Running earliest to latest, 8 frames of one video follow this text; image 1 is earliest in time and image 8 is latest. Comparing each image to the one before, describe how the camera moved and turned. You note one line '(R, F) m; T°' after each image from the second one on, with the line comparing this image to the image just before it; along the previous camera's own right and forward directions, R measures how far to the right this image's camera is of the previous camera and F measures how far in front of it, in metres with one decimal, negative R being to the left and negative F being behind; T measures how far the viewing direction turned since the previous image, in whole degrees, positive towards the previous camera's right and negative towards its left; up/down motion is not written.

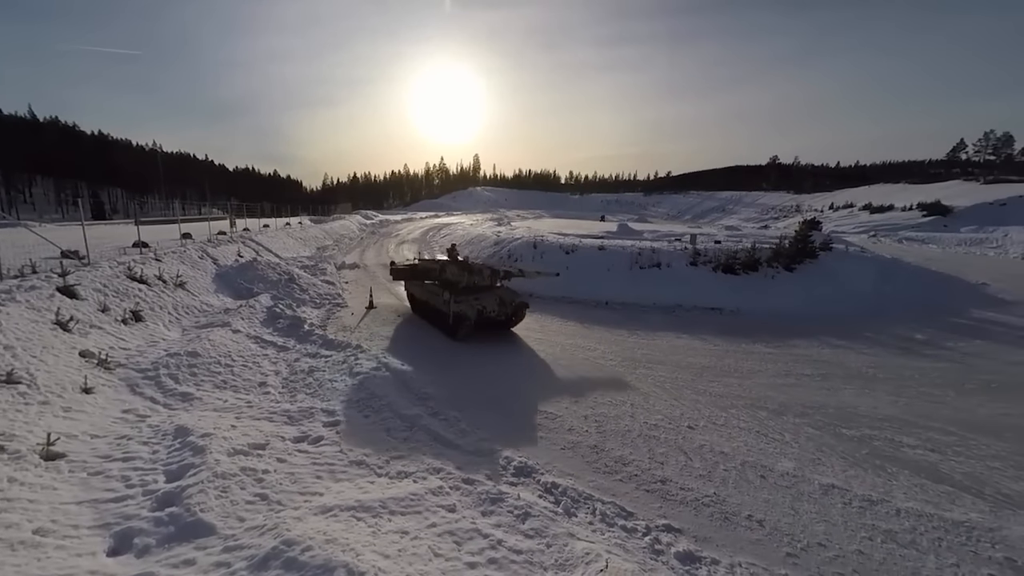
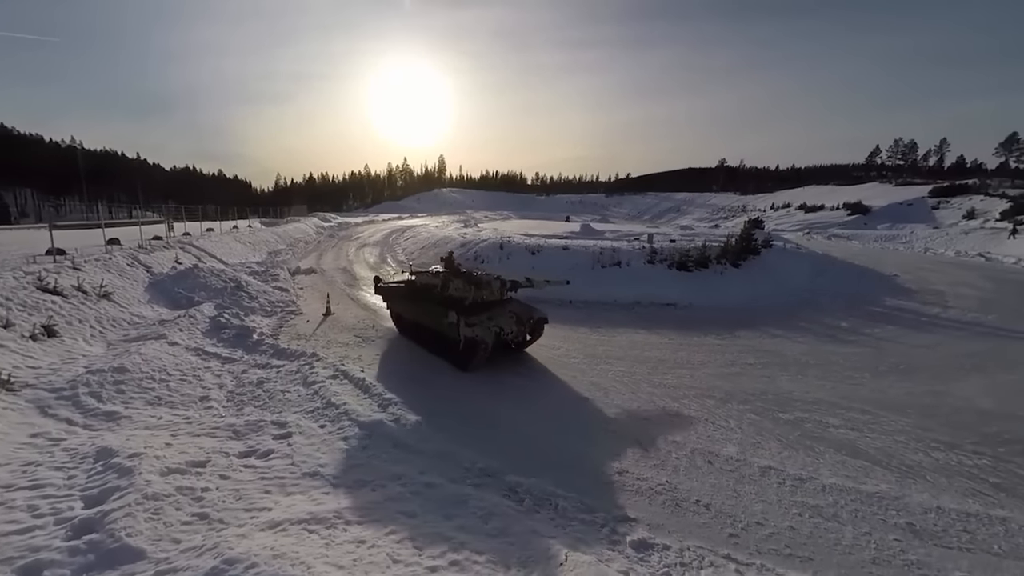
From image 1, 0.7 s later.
(+0.3, -0.1) m; +5°
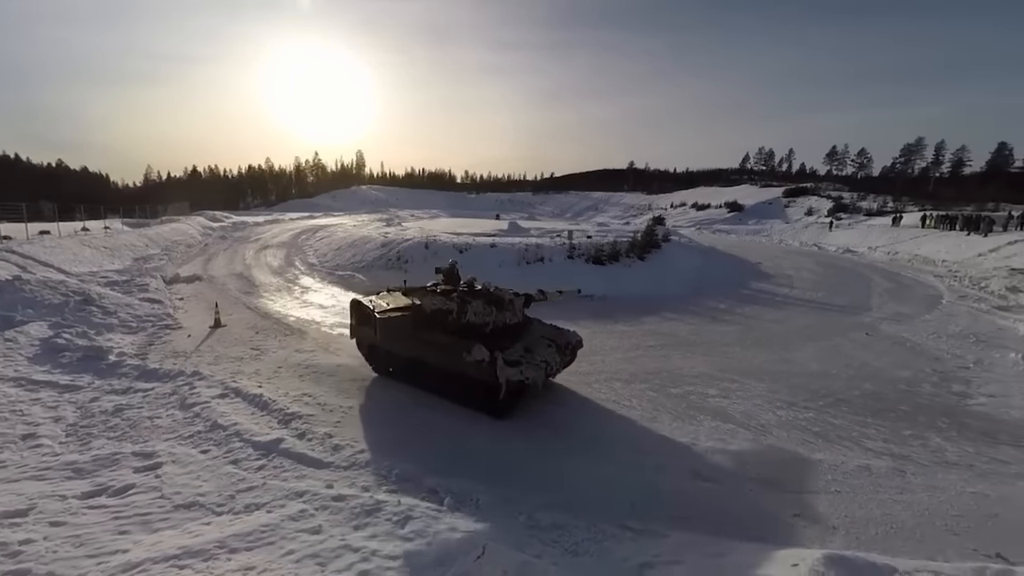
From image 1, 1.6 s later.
(+0.8, -0.3) m; +11°
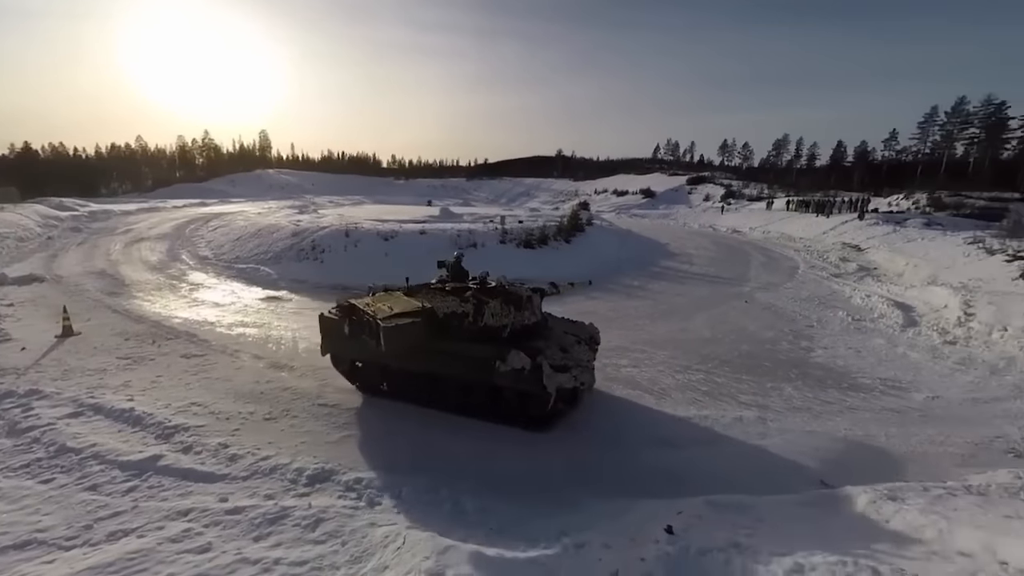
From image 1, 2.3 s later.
(+0.8, -0.1) m; +10°
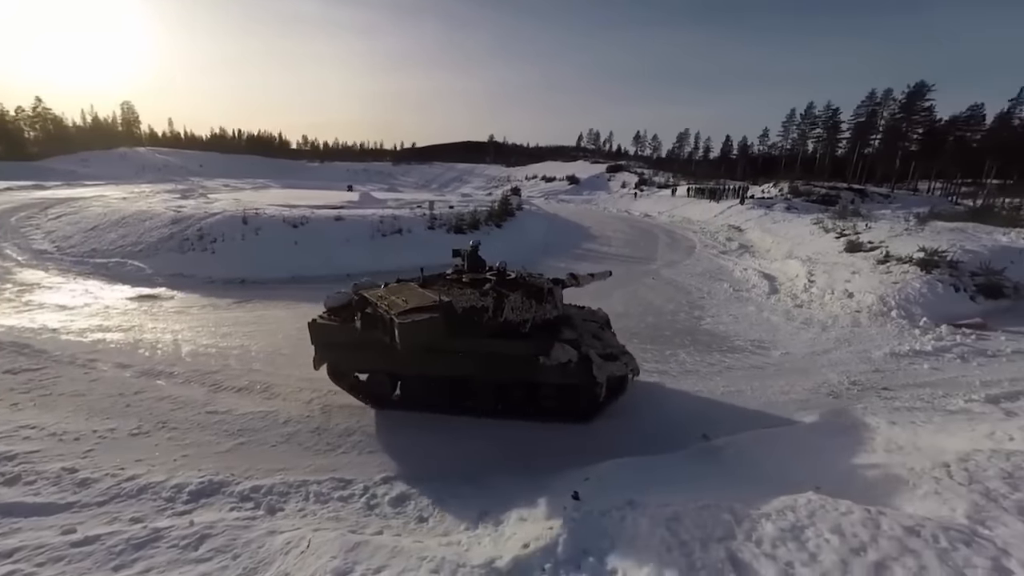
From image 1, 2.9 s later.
(+0.7, 0.0) m; +10°
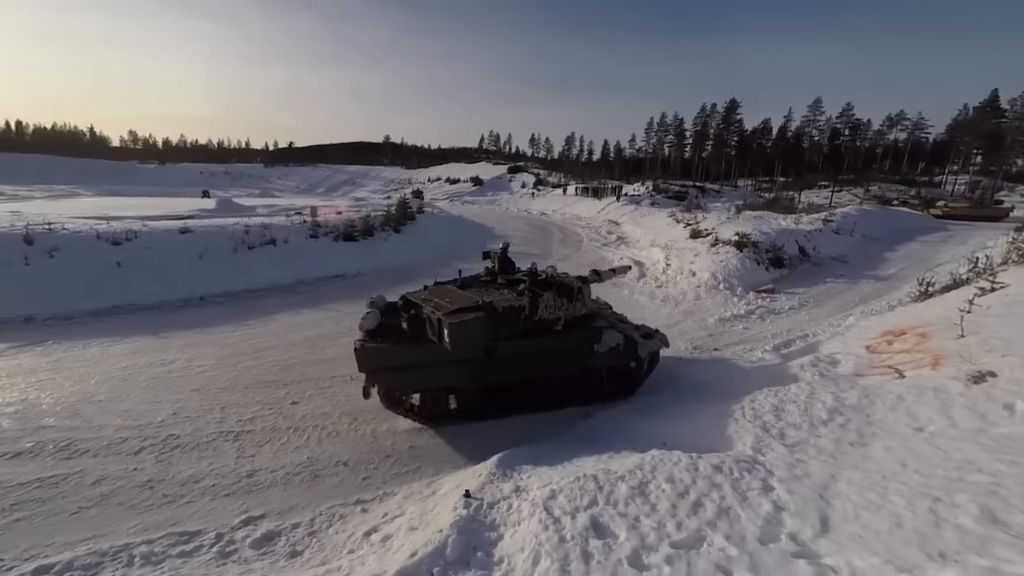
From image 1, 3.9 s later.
(+0.7, -0.1) m; +14°
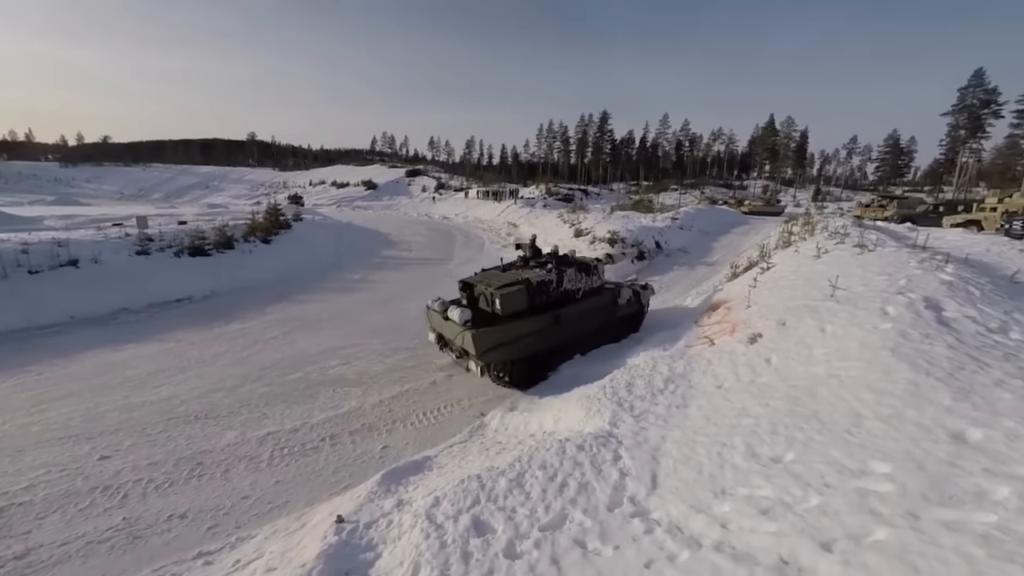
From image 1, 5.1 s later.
(+0.6, -0.1) m; +14°
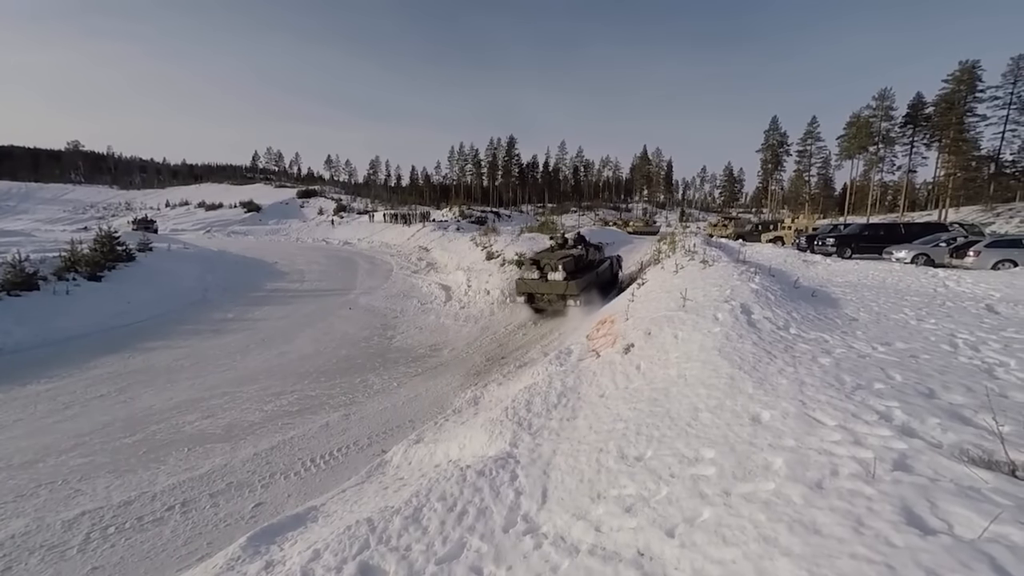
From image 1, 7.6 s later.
(+0.4, 0.0) m; +13°
